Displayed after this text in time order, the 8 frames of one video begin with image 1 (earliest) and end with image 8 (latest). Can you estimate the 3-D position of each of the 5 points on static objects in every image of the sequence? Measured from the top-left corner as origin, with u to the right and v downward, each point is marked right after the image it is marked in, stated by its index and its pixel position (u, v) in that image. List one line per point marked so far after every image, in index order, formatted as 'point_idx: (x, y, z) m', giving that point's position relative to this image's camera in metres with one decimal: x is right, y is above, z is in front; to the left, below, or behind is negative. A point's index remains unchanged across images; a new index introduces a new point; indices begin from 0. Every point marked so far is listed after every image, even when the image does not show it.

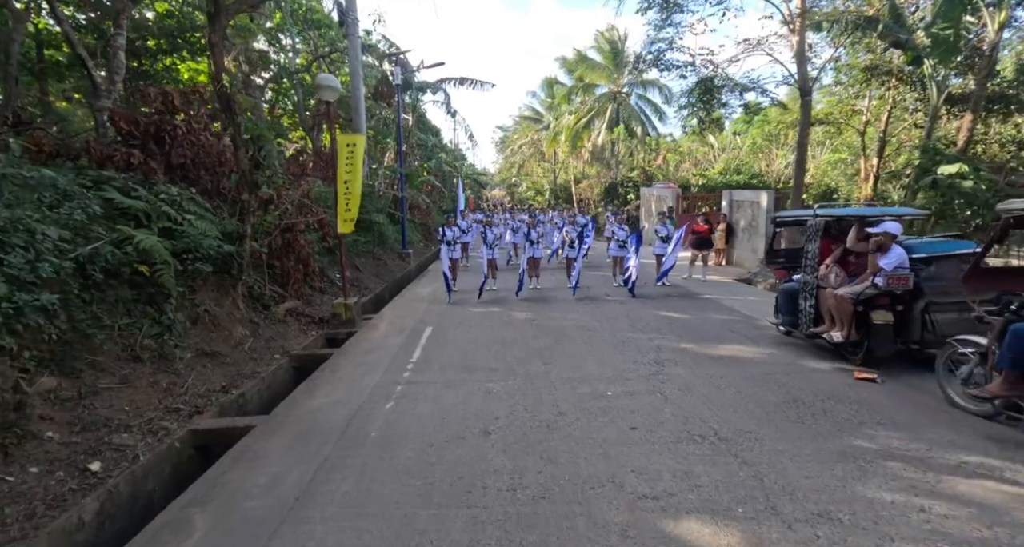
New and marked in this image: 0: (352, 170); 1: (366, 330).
0: (-2.6, +1.6, +8.5) m
1: (-2.3, -0.9, +8.6) m
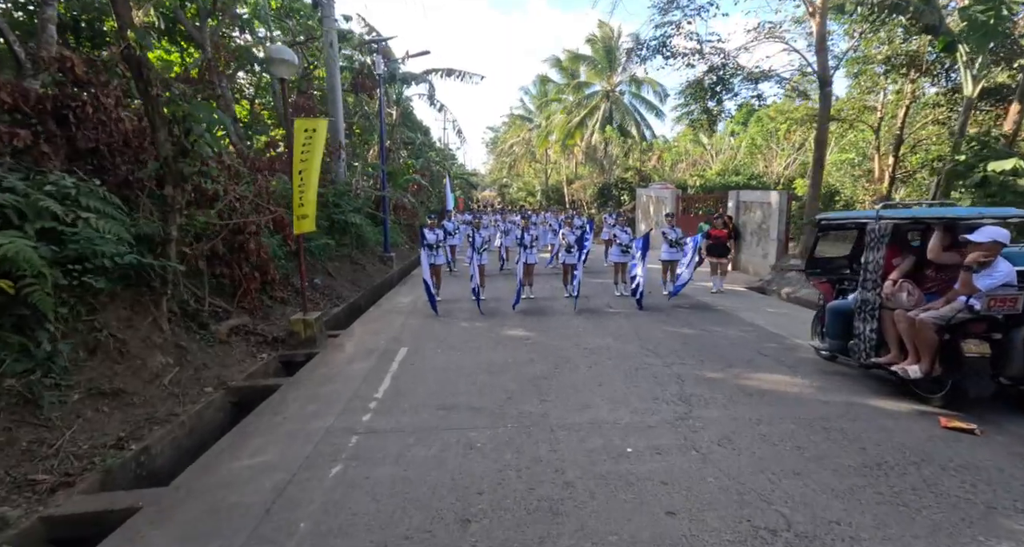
0: (-2.7, +1.5, +7.2) m
1: (-2.4, -1.0, +7.3) m
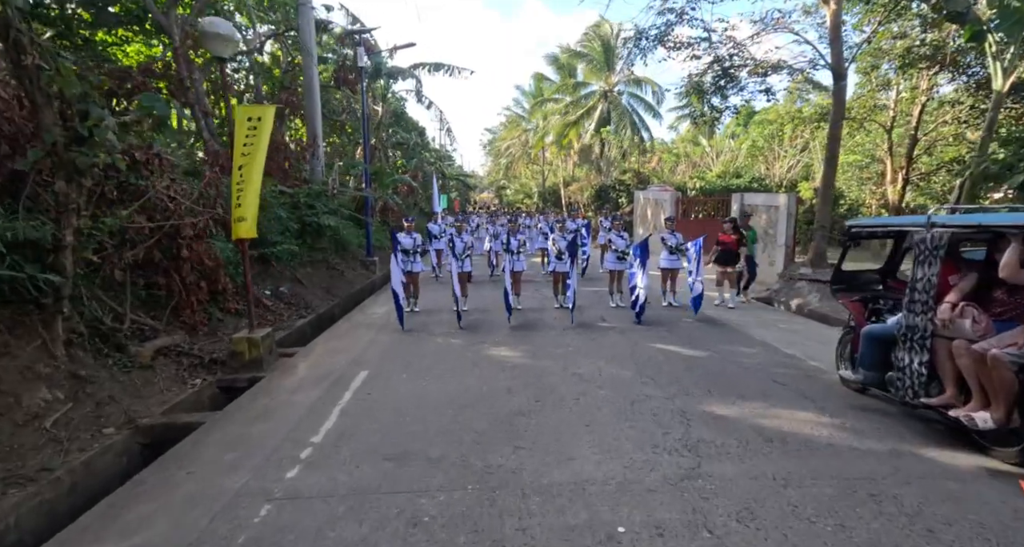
0: (-2.9, +1.3, +6.2) m
1: (-2.7, -1.2, +6.3) m
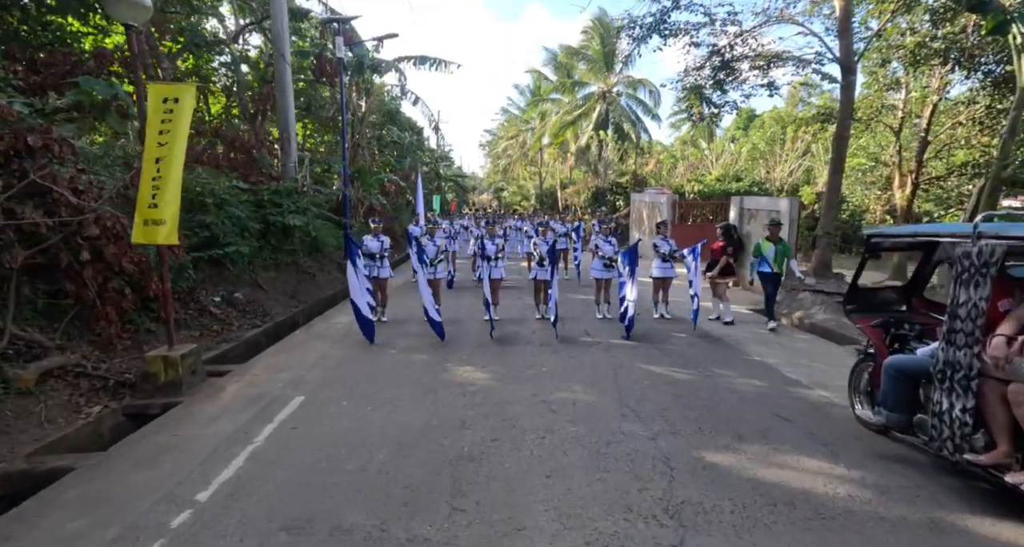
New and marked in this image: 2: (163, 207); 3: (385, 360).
0: (-3.3, +1.3, +5.3) m
1: (-3.1, -1.2, +5.4) m
2: (-3.4, +0.7, +5.4) m
3: (-1.6, -1.1, +7.1) m
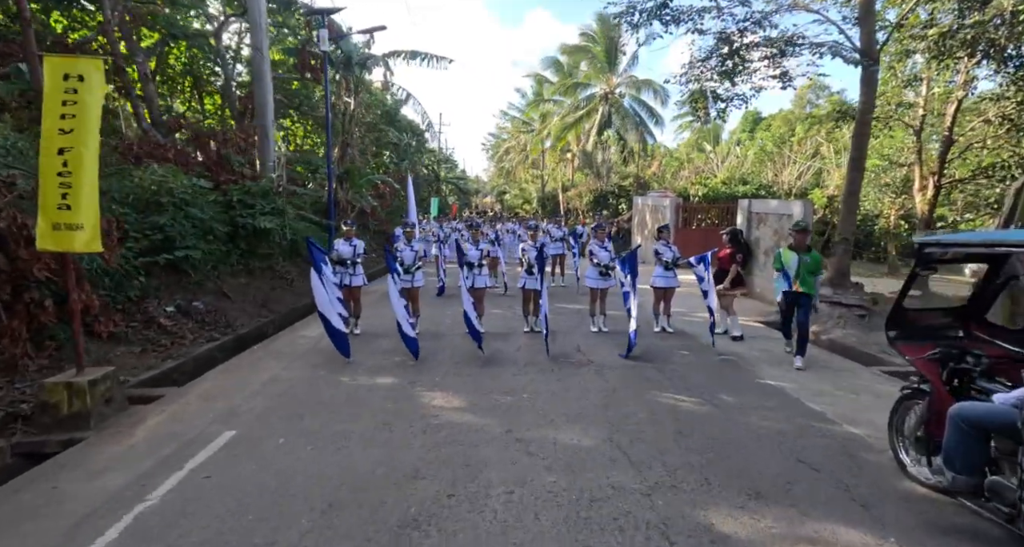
0: (-3.5, +1.2, +4.5) m
1: (-3.3, -1.3, +4.5) m
2: (-3.6, +0.6, +4.5) m
3: (-1.9, -1.2, +6.2) m
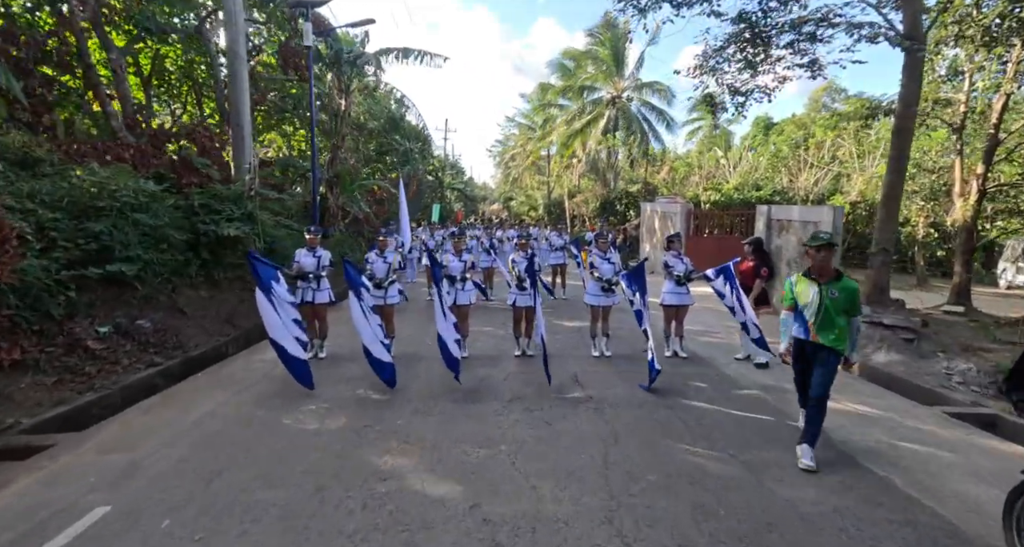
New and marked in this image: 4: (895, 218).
0: (-3.7, +1.0, +3.4) m
1: (-3.5, -1.5, +3.4) m
2: (-3.8, +0.4, +3.5) m
3: (-2.1, -1.4, +5.1) m
4: (+5.7, +0.8, +8.3) m
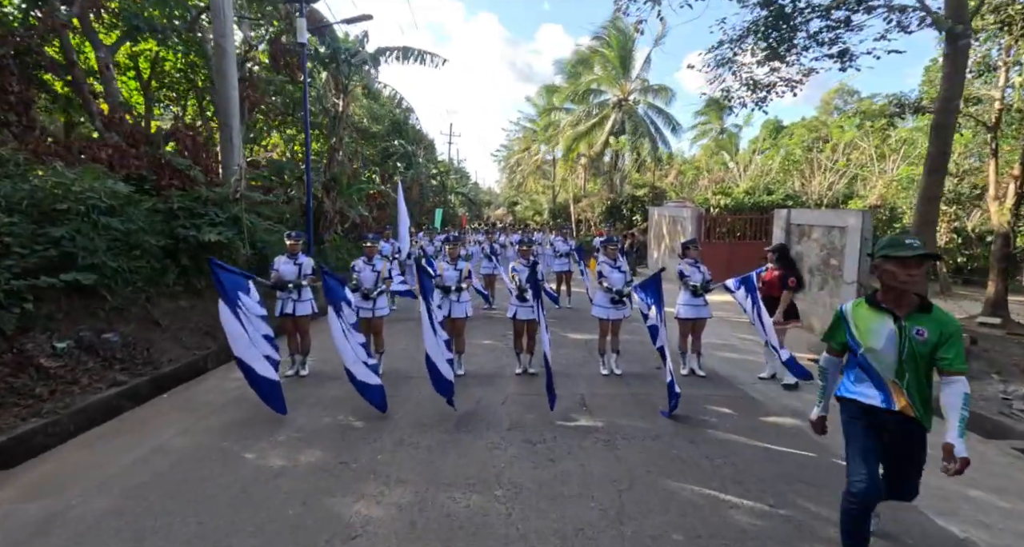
0: (-3.8, +0.9, +2.8) m
1: (-3.6, -1.6, +2.7) m
2: (-3.8, +0.3, +2.8) m
3: (-2.1, -1.5, +4.4) m
4: (+5.7, +0.7, +7.6) m
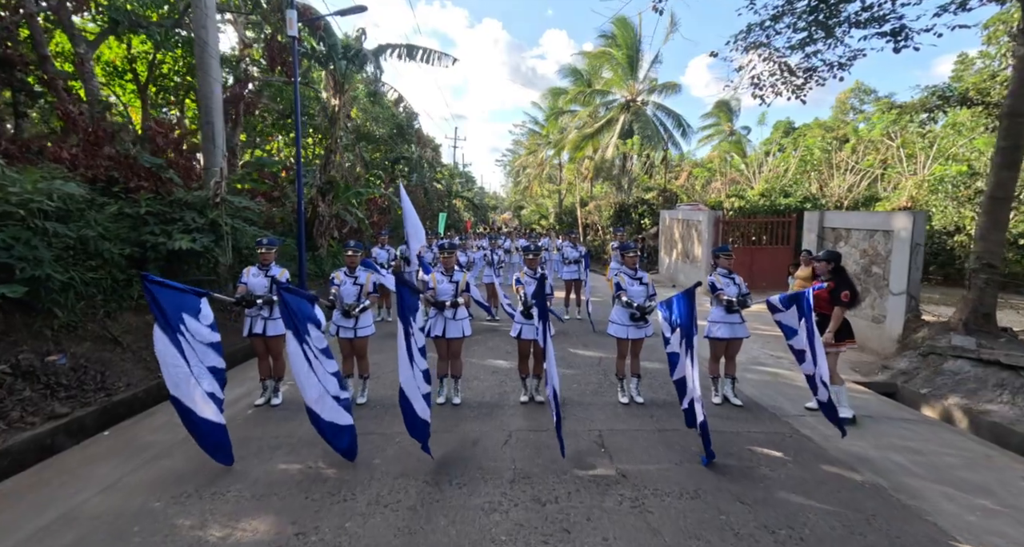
0: (-3.8, +0.8, +1.9) m
1: (-3.6, -1.7, +1.8) m
2: (-3.8, +0.2, +1.9) m
3: (-2.1, -1.6, +3.5) m
4: (+5.8, +0.6, +6.6) m
